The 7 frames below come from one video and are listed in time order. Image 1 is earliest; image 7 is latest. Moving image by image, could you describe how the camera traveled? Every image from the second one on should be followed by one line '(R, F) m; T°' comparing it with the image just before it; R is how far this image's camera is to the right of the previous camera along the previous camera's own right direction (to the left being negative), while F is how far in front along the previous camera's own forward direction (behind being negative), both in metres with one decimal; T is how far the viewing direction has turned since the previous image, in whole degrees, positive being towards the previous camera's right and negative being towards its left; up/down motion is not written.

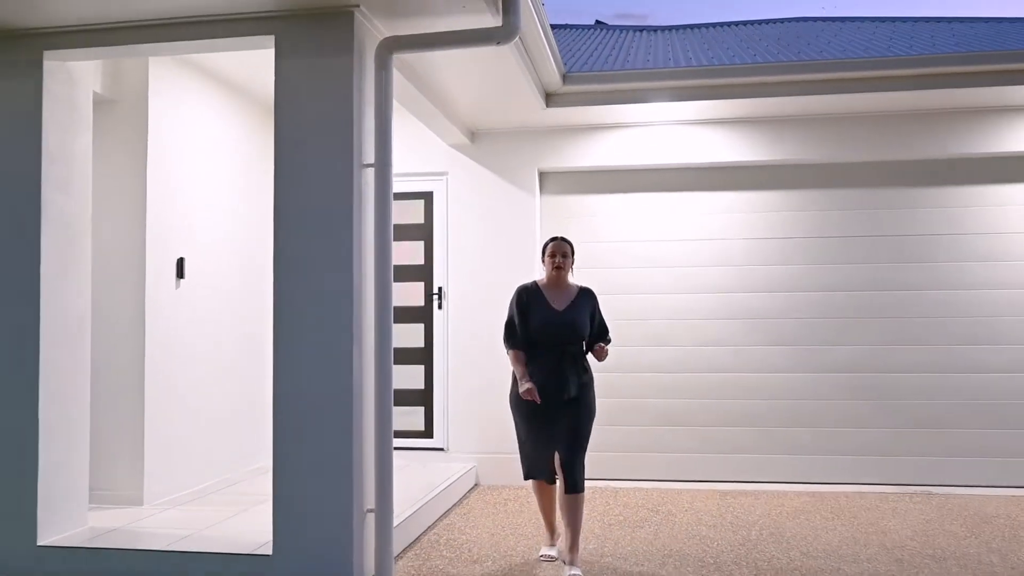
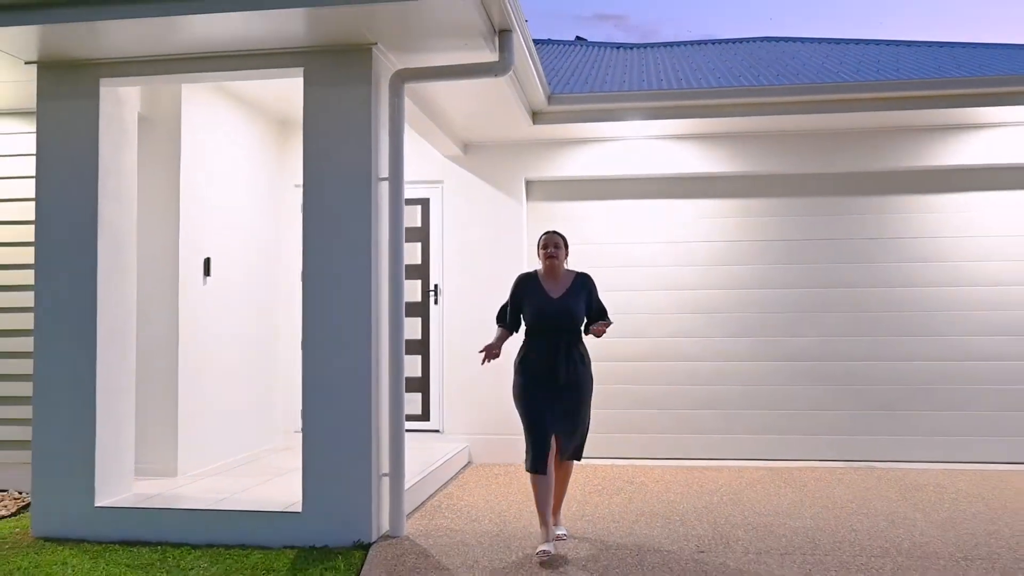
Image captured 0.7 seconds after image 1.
(-0.1, -0.6) m; +1°
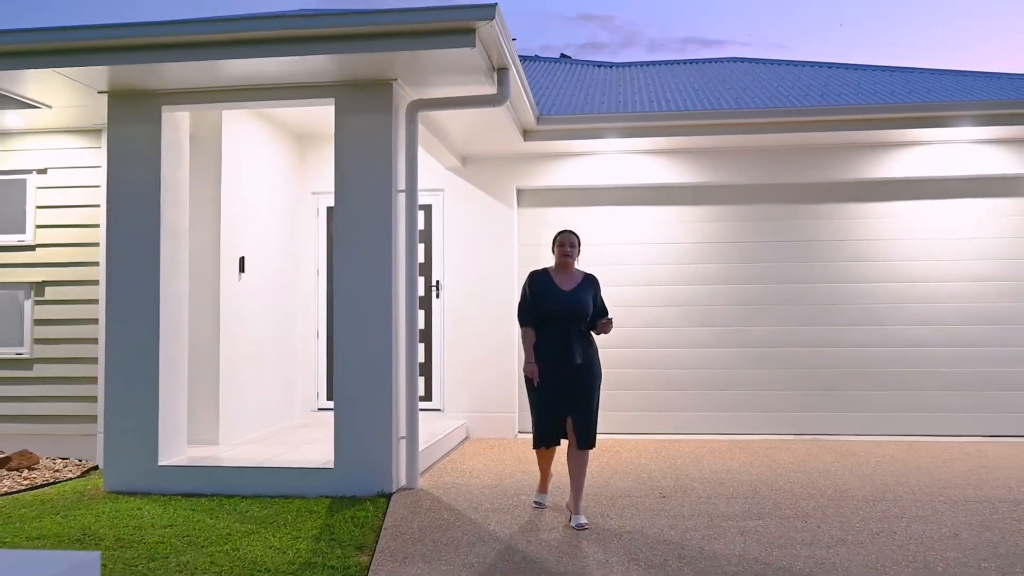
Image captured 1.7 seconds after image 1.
(0.0, -0.9) m; +1°
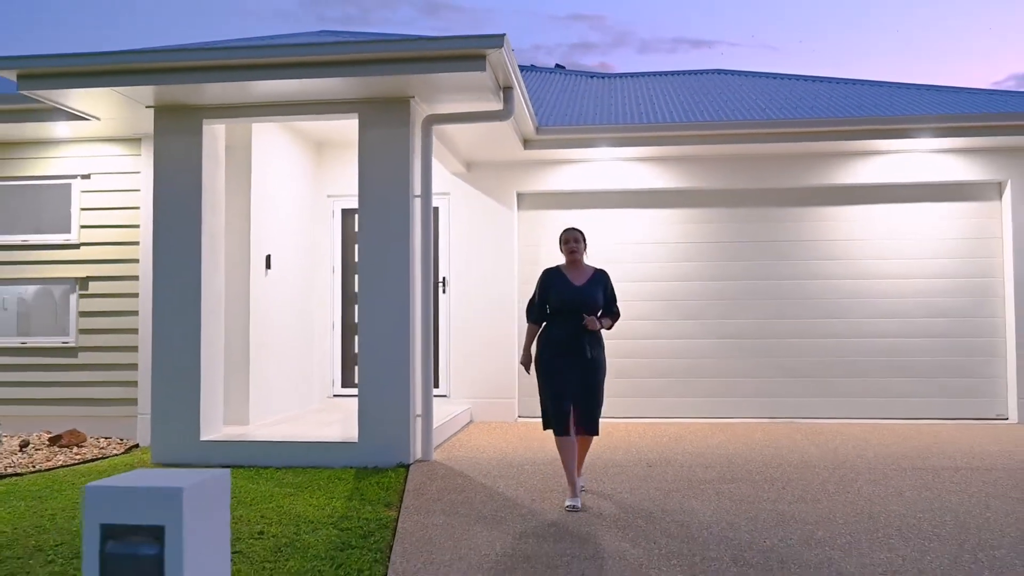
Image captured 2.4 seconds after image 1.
(-0.1, -0.7) m; 0°
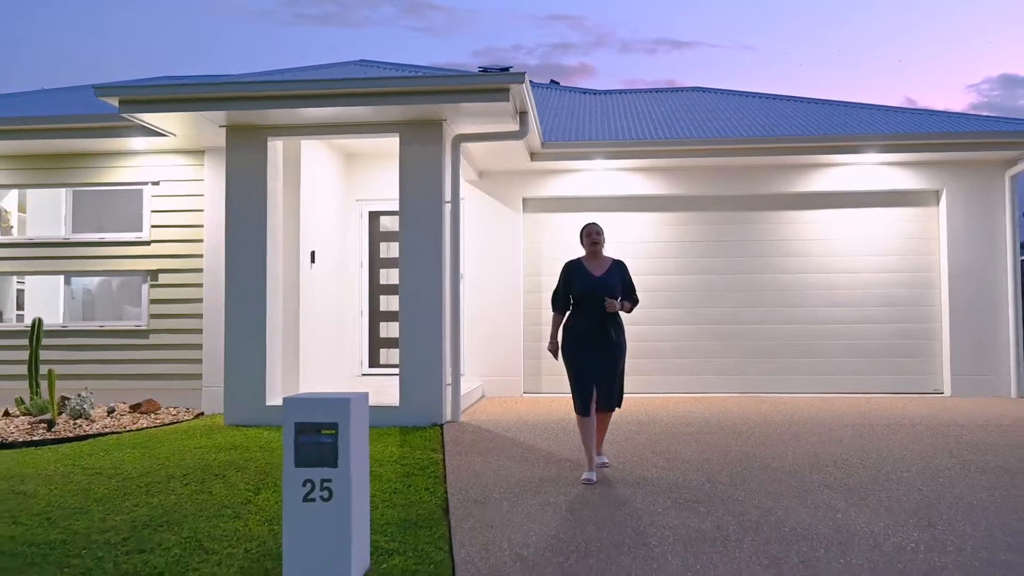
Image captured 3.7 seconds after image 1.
(-0.2, -1.2) m; +1°
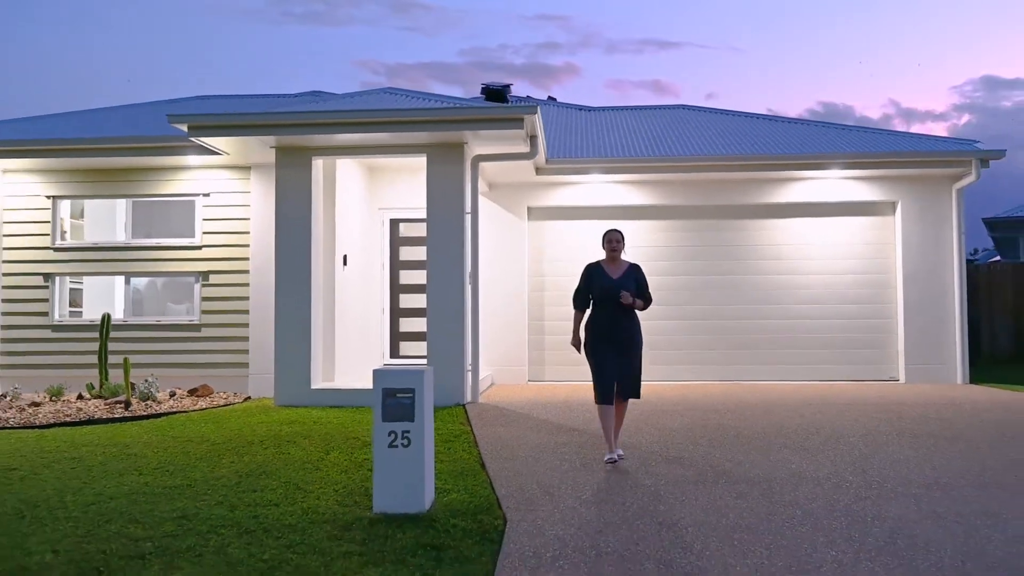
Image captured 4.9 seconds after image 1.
(-0.2, -1.2) m; +1°
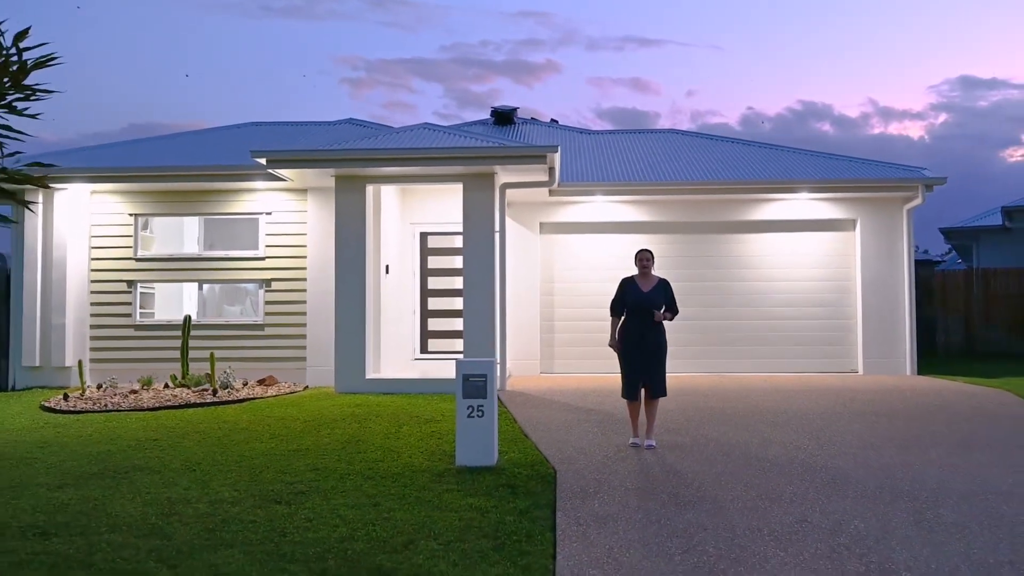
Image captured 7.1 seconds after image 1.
(-0.3, -1.7) m; +1°
